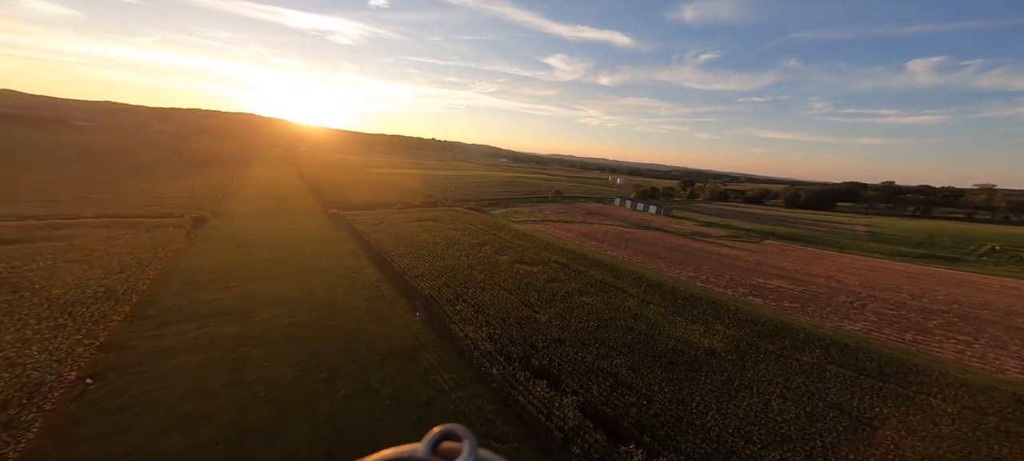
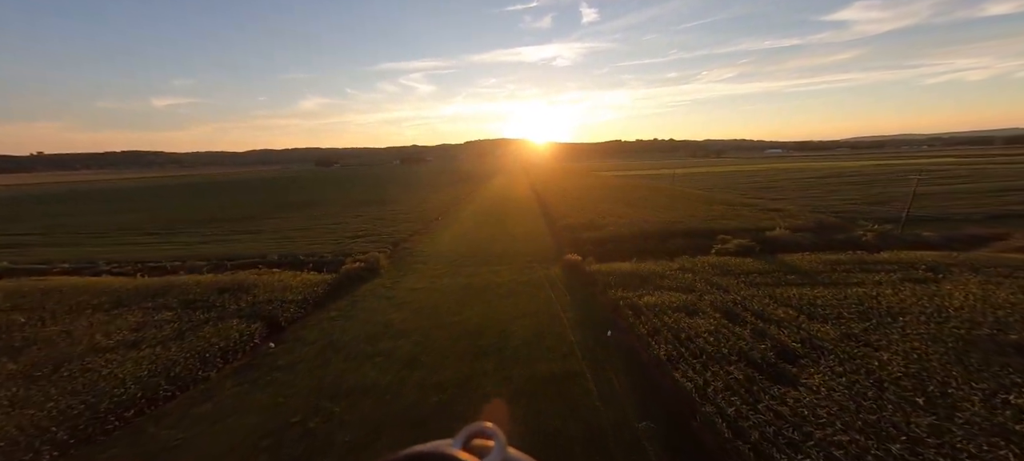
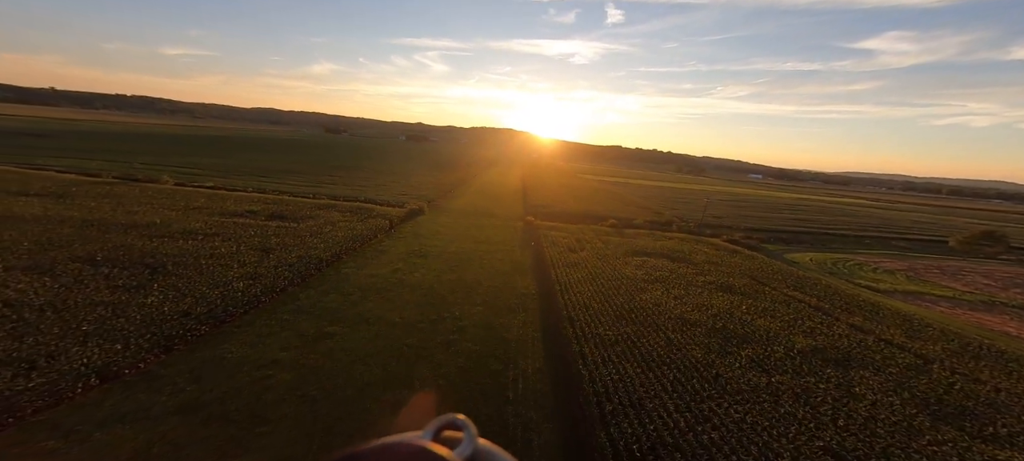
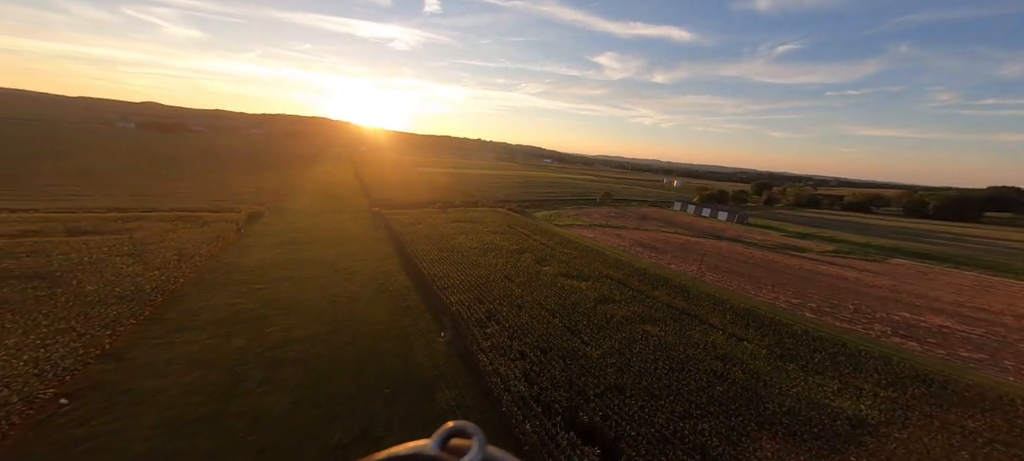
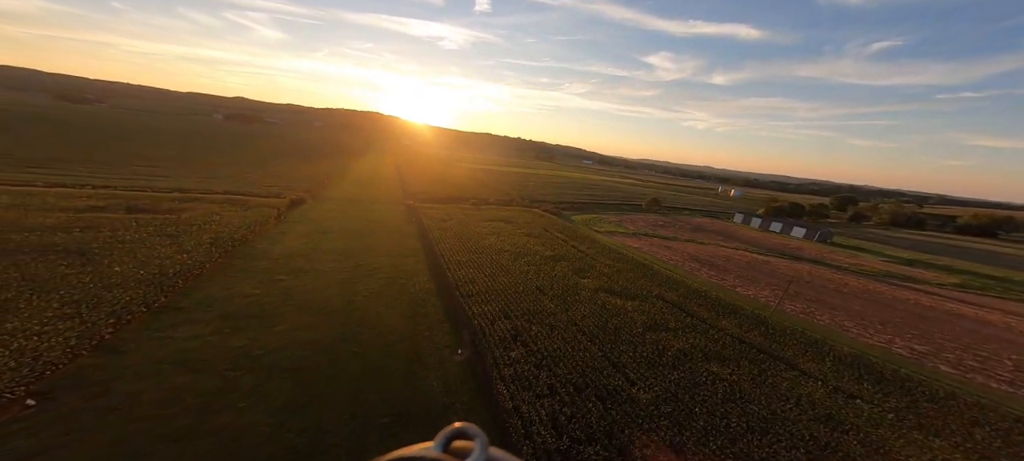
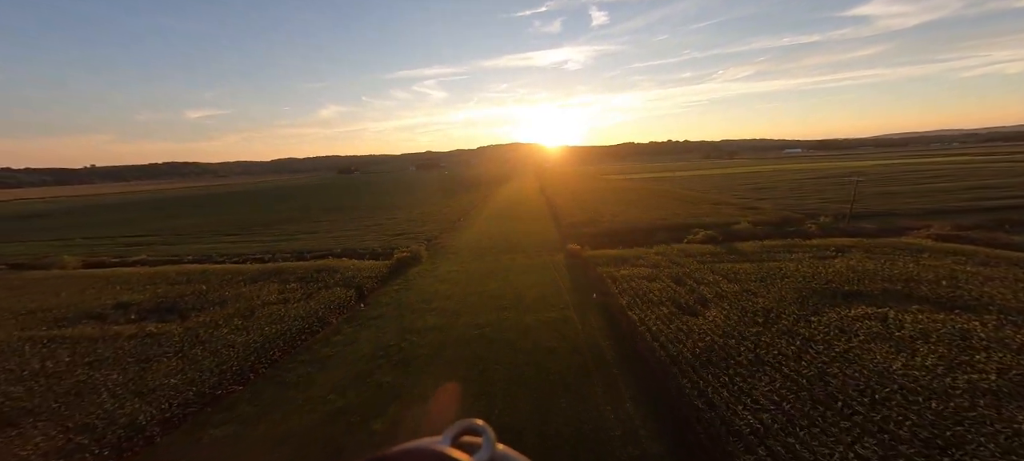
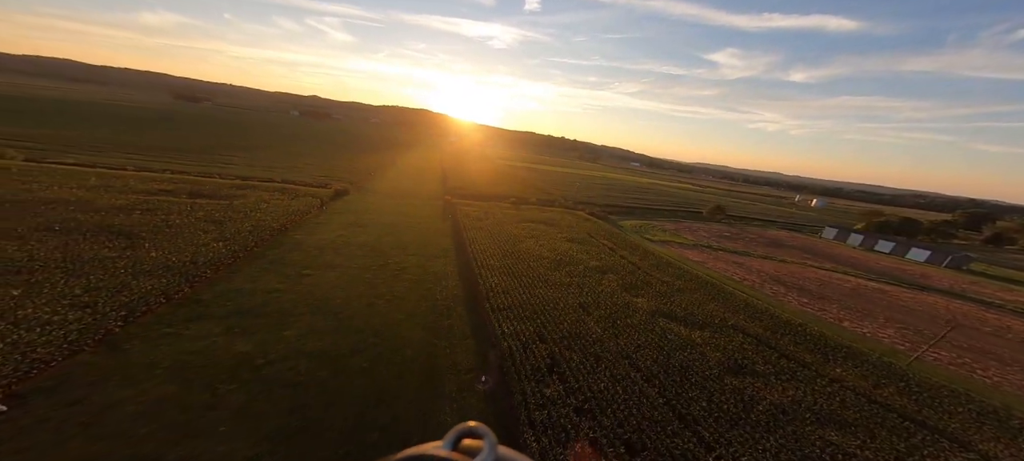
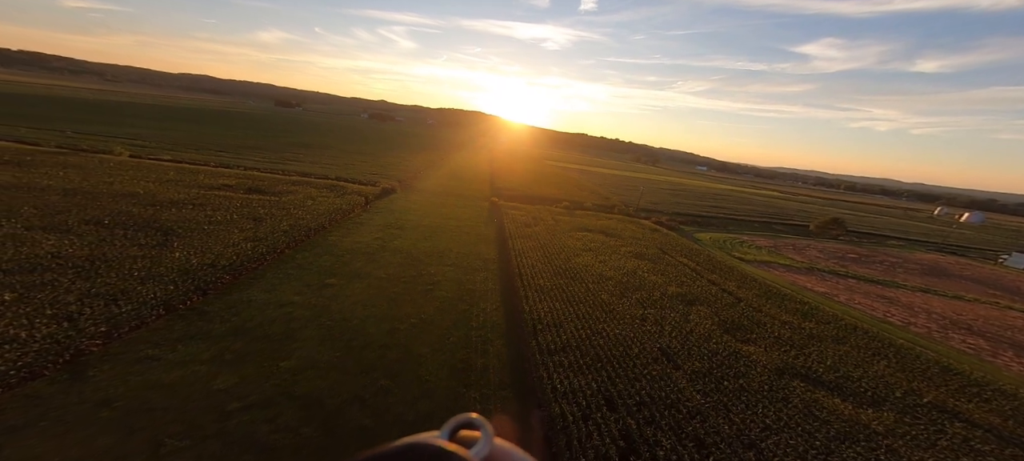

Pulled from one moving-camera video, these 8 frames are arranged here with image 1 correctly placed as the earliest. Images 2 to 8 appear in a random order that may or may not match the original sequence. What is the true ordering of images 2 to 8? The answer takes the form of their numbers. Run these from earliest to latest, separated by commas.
4, 5, 7, 8, 3, 6, 2
